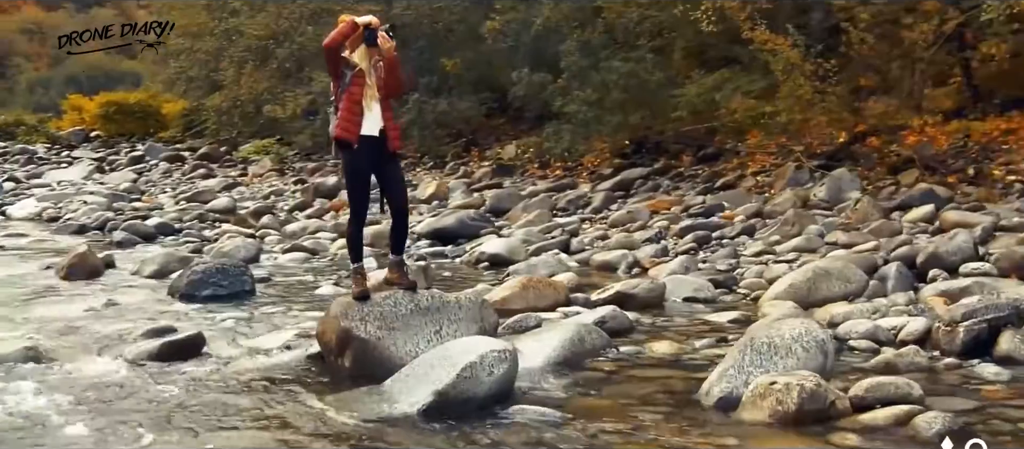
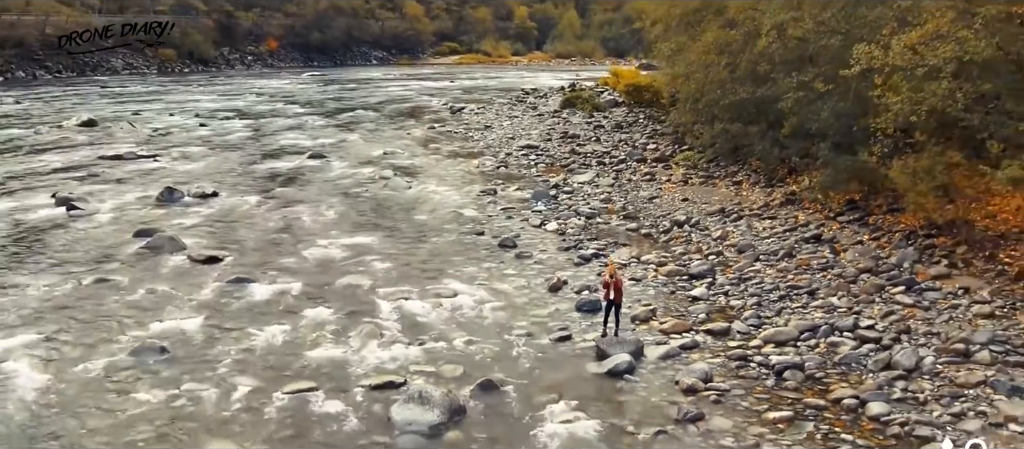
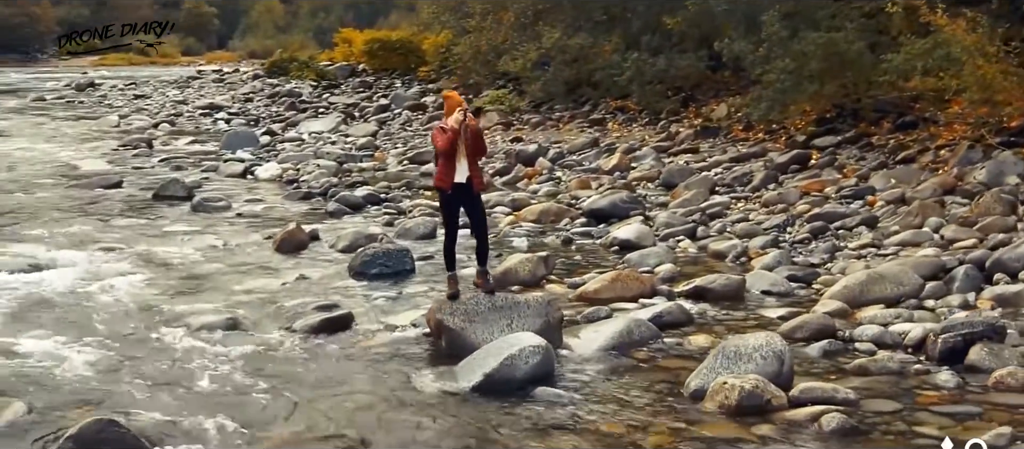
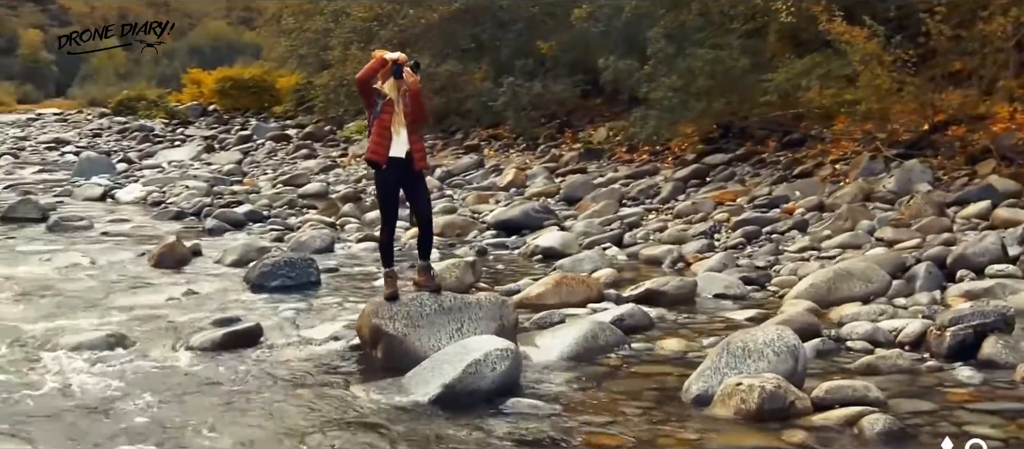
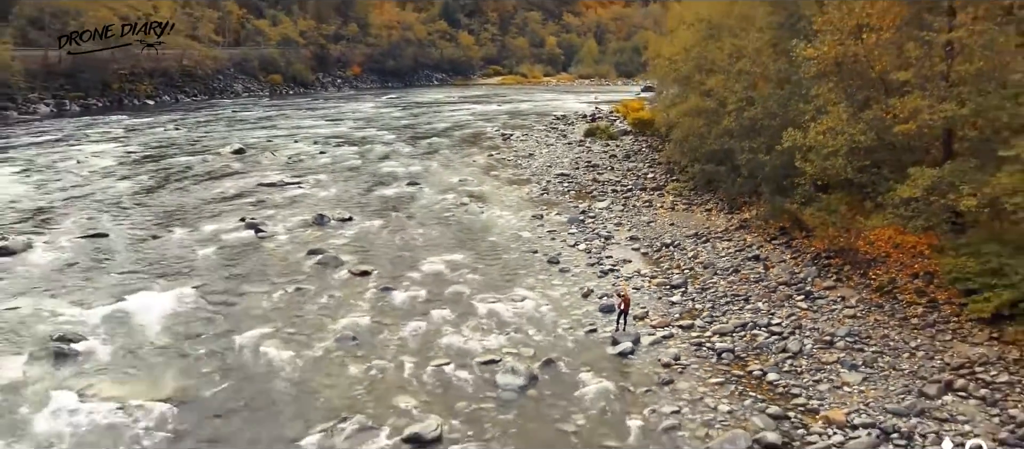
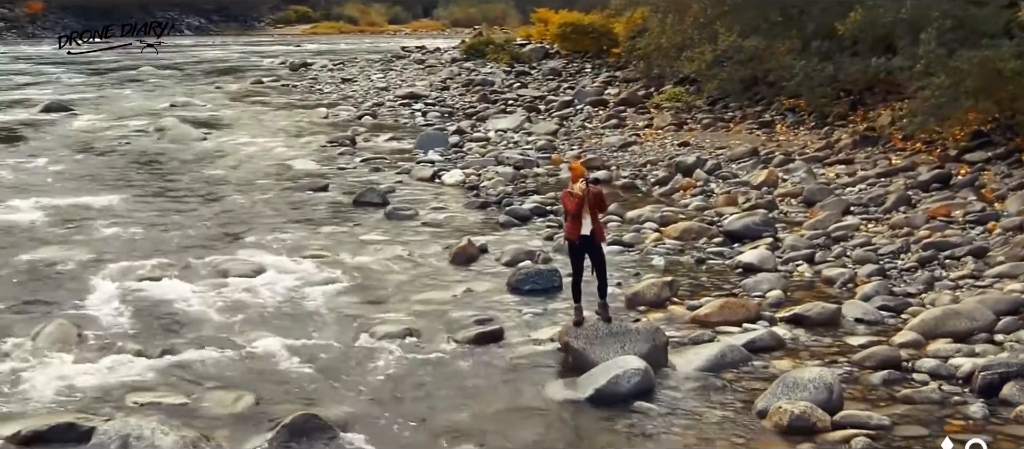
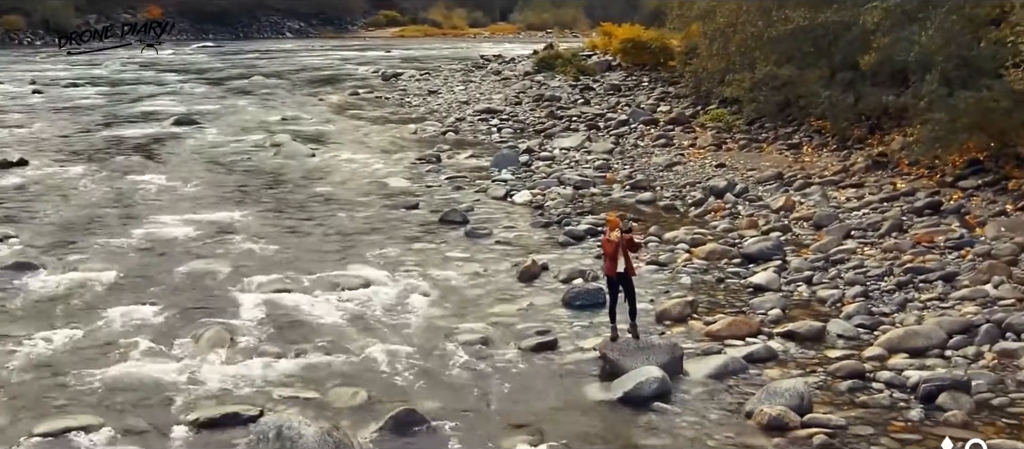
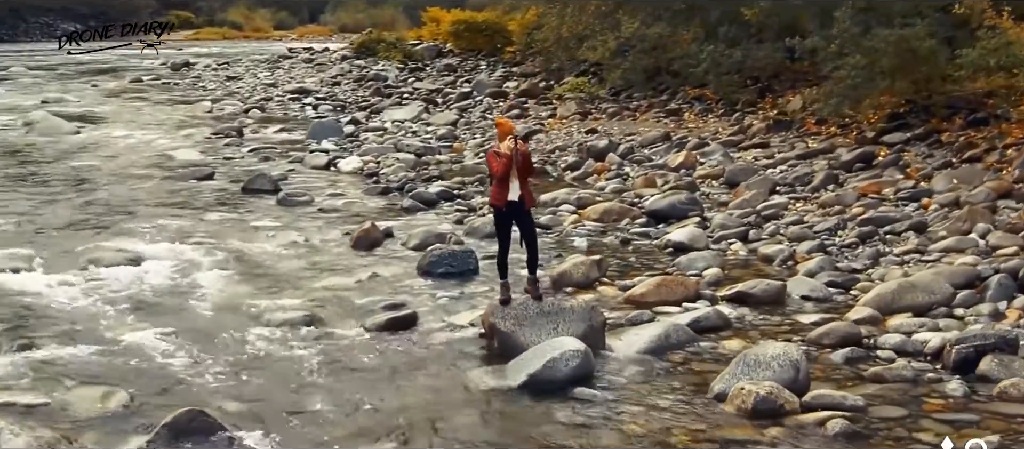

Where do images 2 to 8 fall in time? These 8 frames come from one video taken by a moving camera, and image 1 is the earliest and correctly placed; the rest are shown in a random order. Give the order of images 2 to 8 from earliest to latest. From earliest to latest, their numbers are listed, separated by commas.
4, 3, 8, 6, 7, 2, 5
